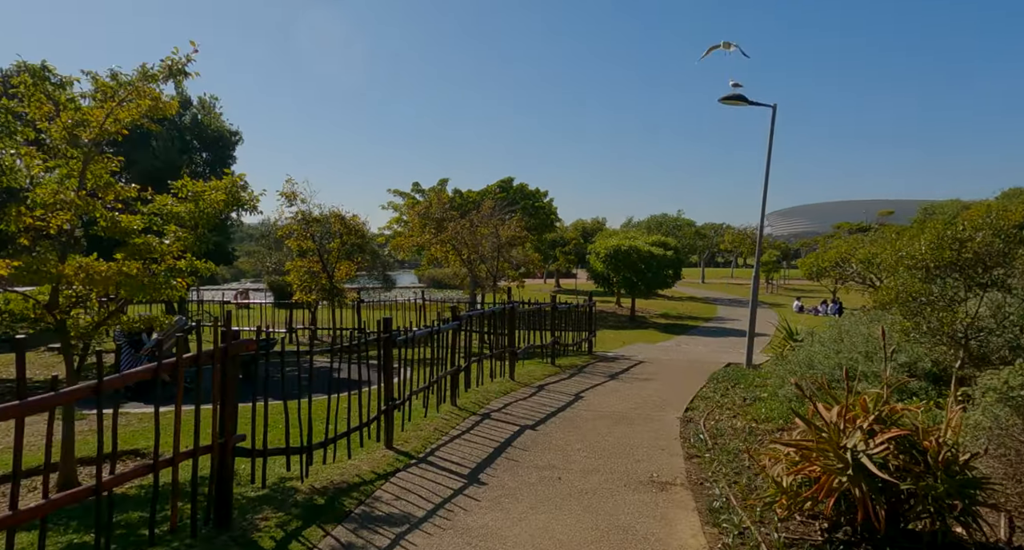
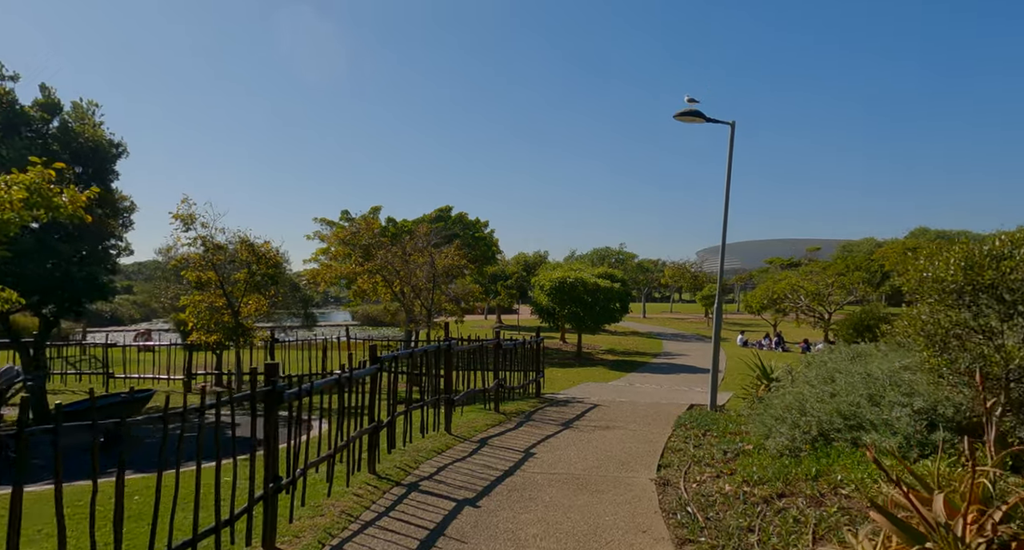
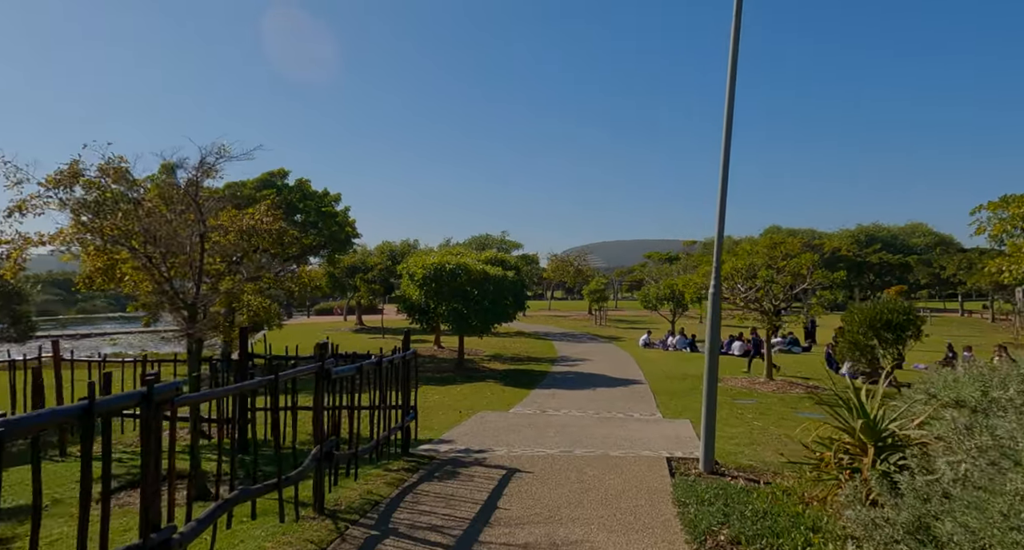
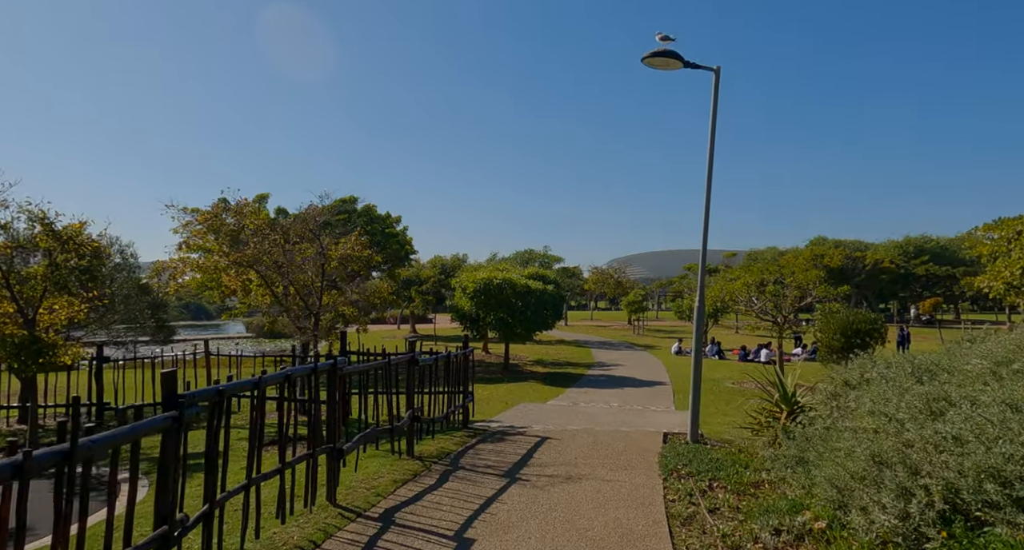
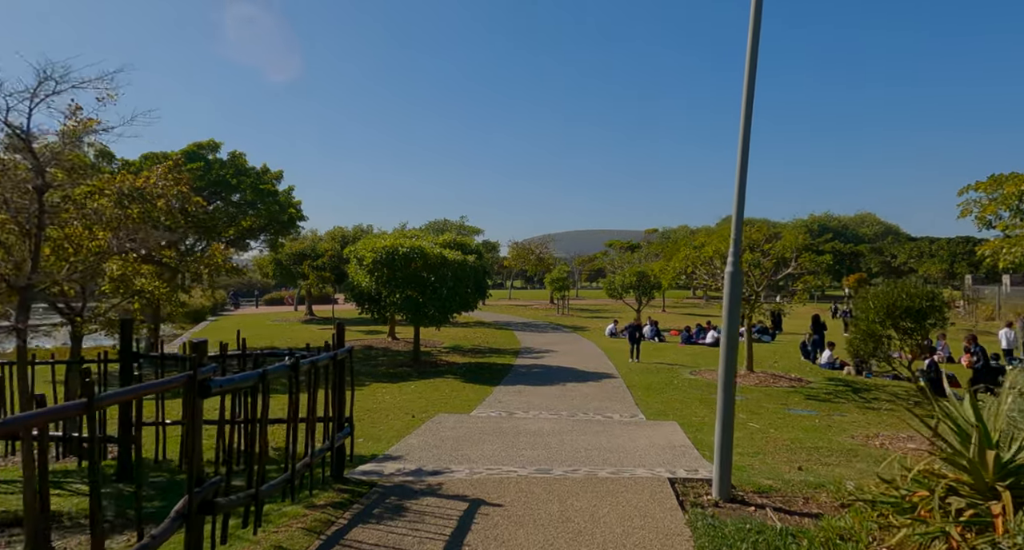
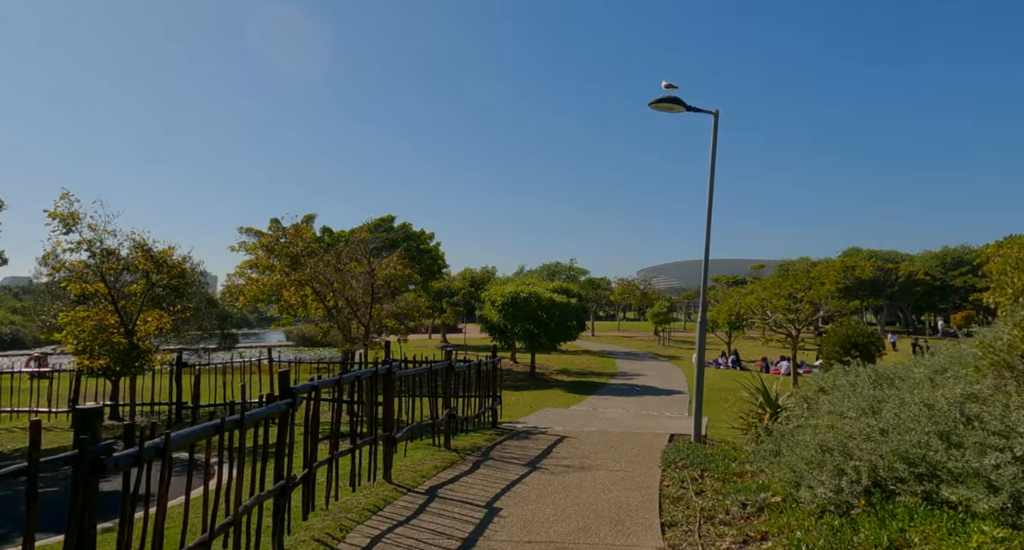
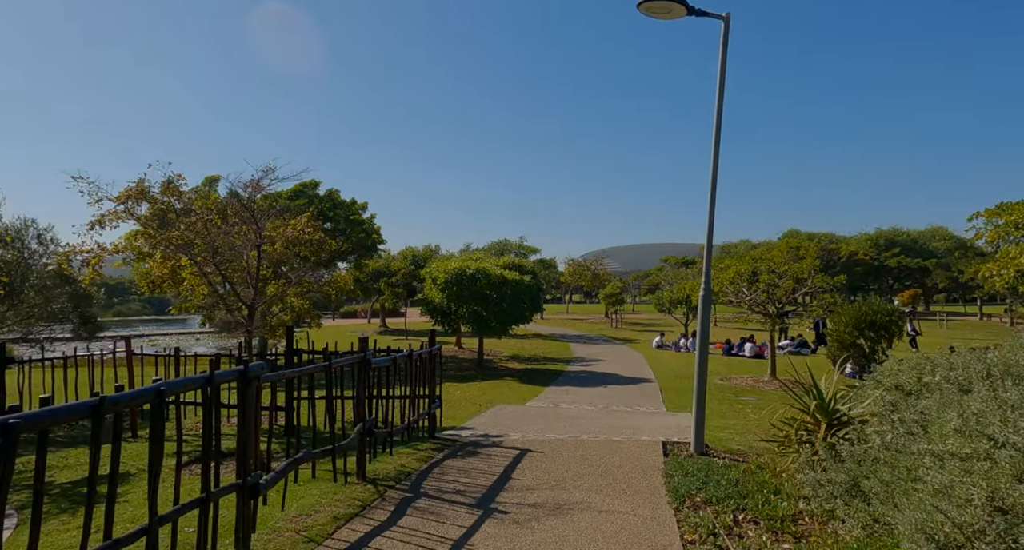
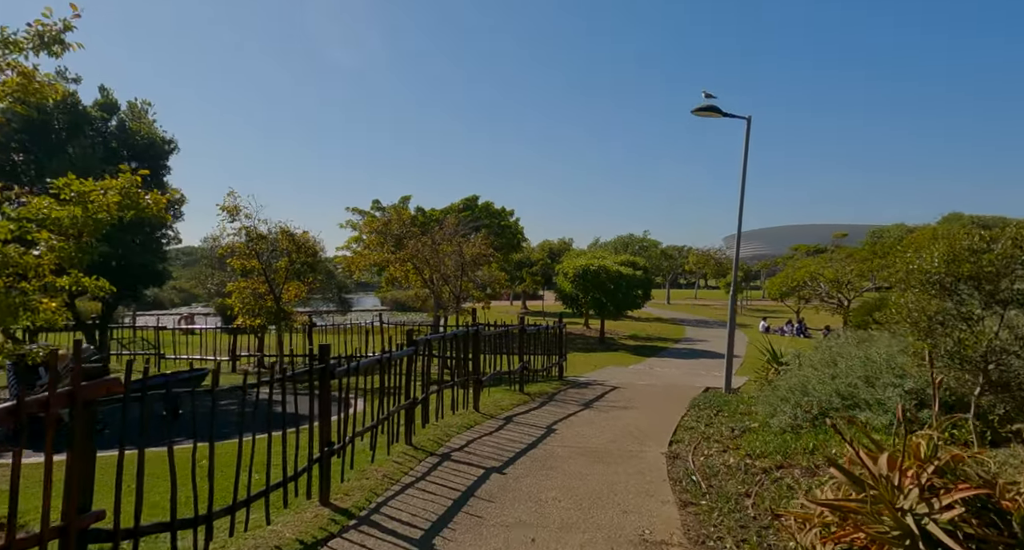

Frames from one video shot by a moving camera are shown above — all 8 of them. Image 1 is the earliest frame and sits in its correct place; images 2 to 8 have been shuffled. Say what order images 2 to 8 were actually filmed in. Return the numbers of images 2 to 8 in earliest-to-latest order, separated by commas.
8, 2, 6, 4, 7, 3, 5
